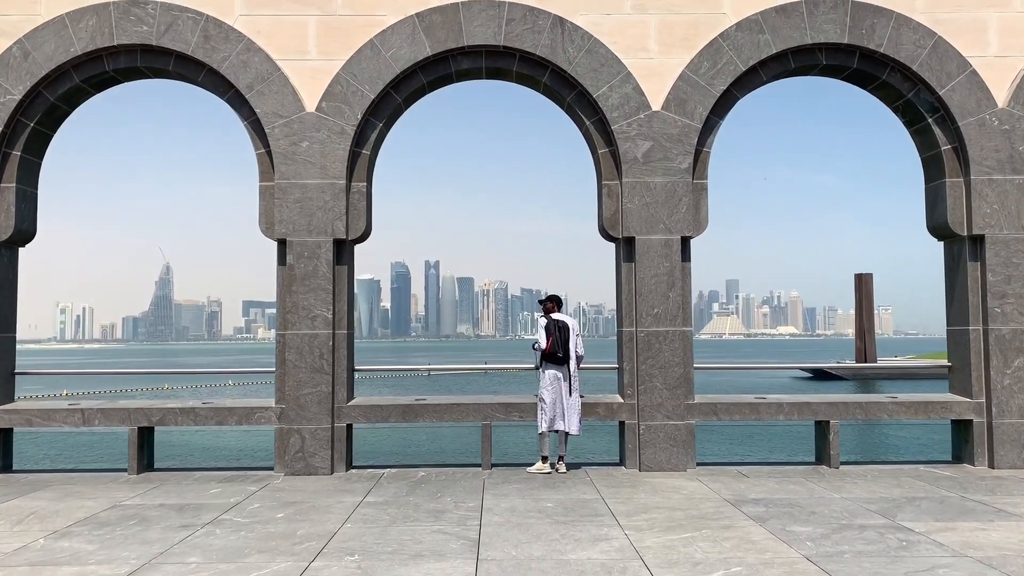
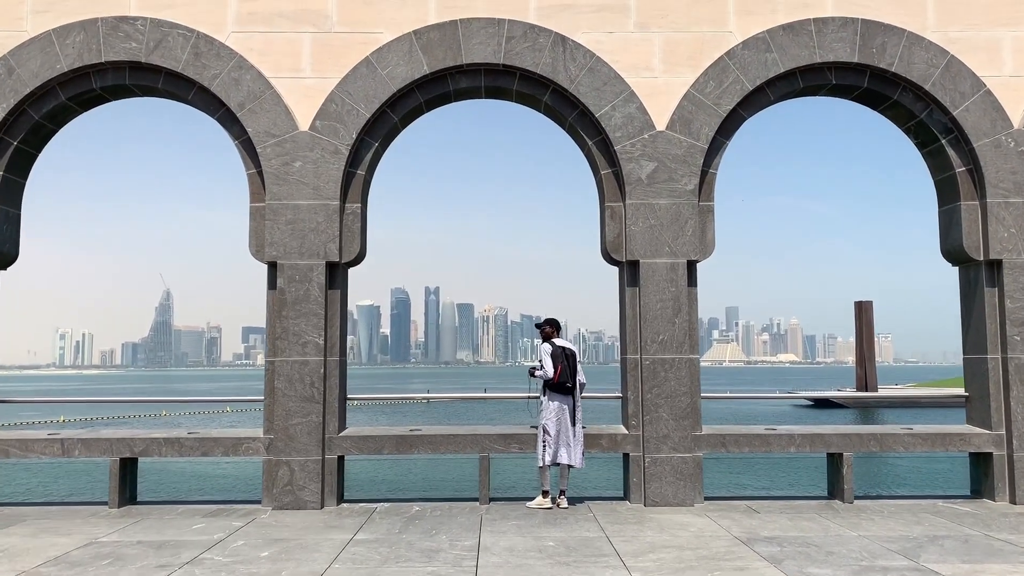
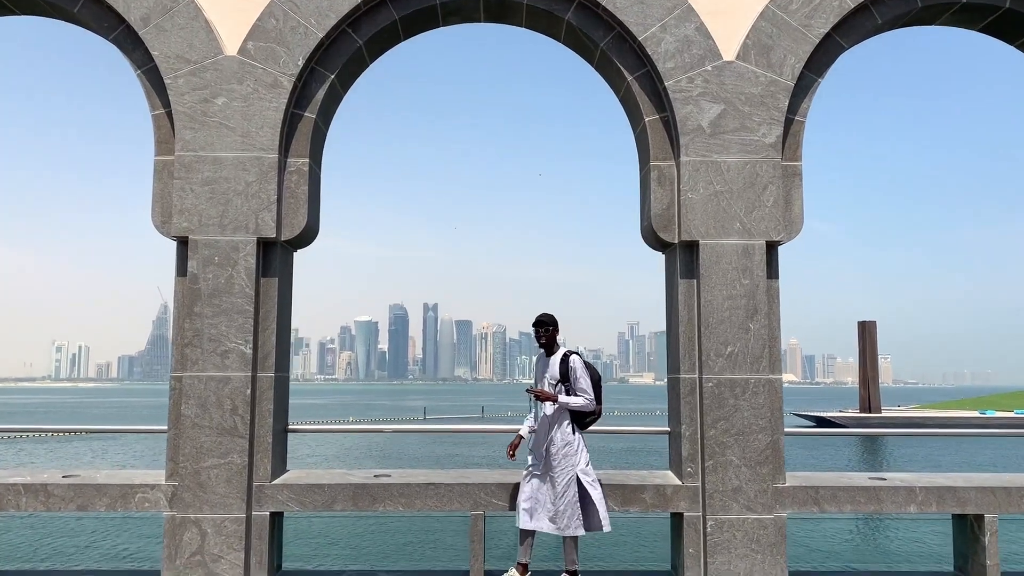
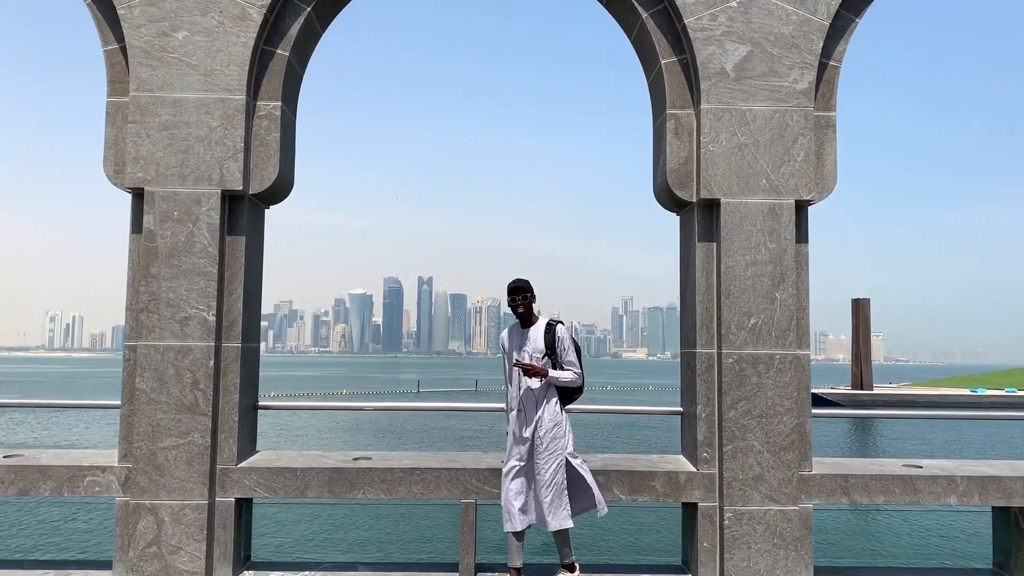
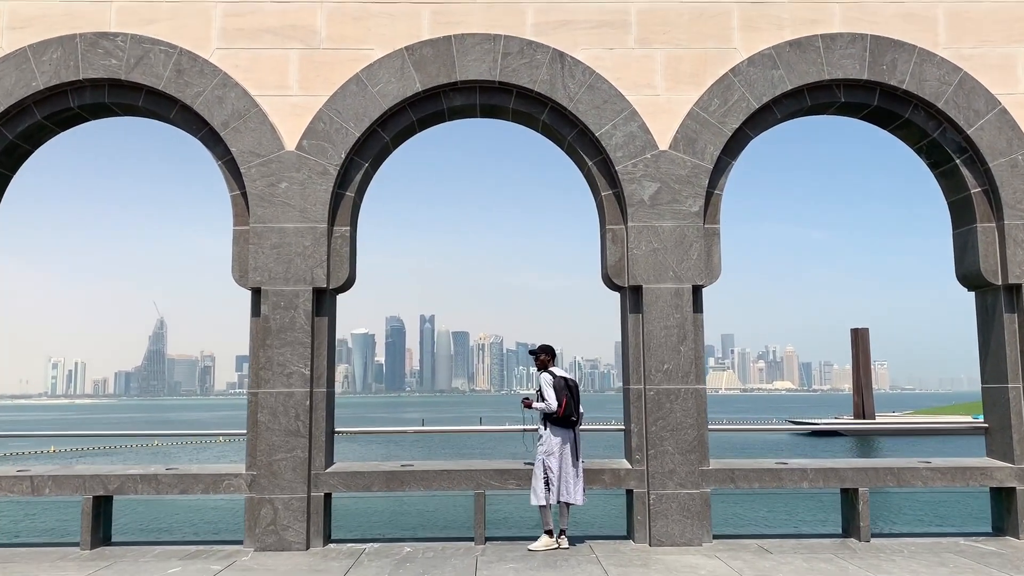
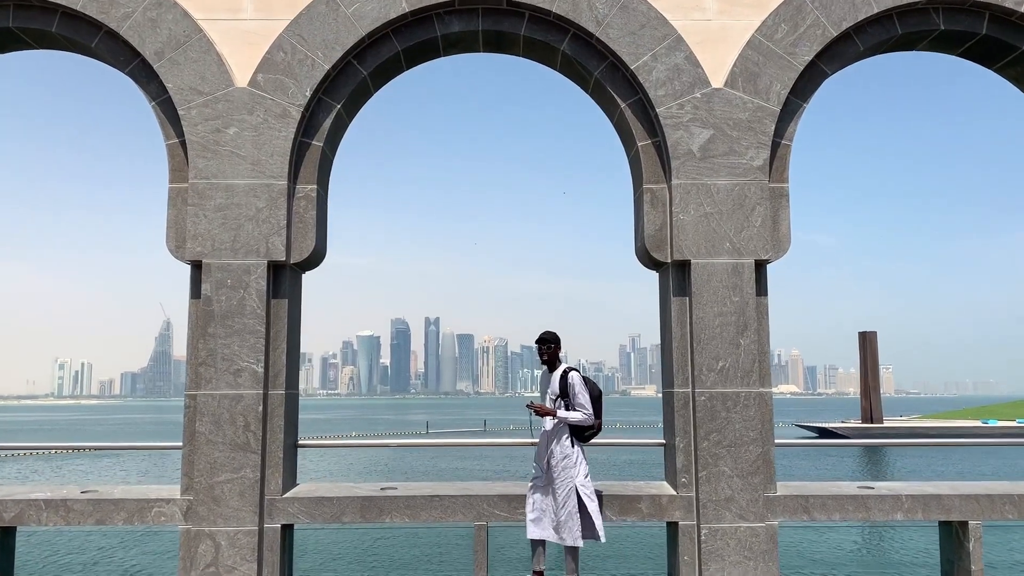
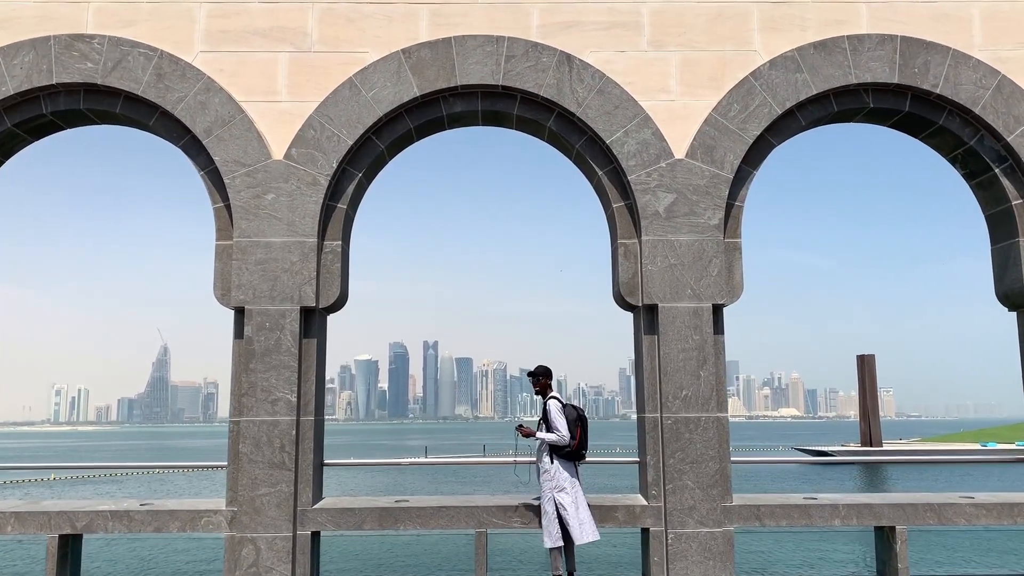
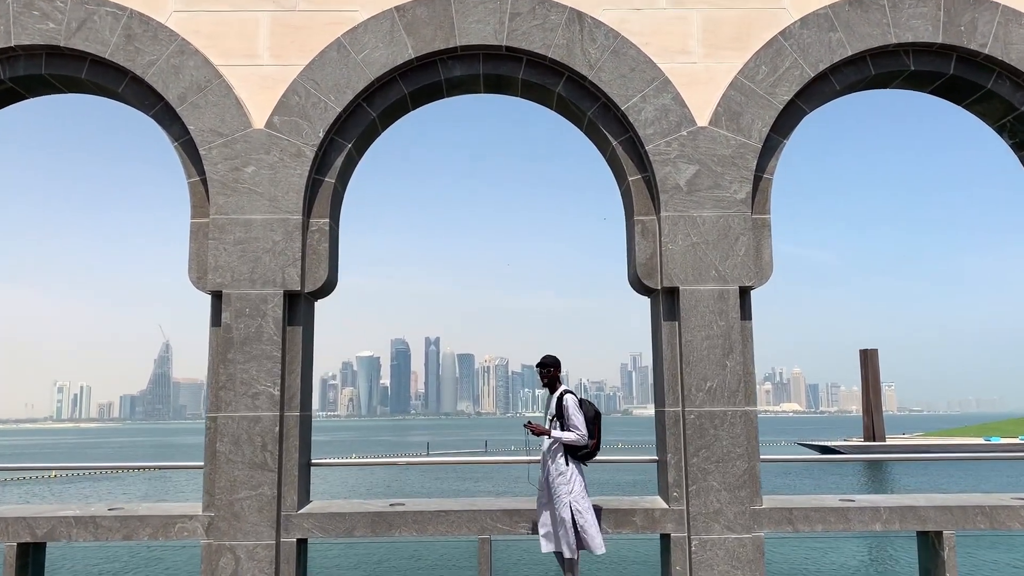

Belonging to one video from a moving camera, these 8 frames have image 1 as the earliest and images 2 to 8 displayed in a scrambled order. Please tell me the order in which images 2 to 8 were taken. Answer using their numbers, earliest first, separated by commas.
2, 5, 7, 8, 6, 3, 4
